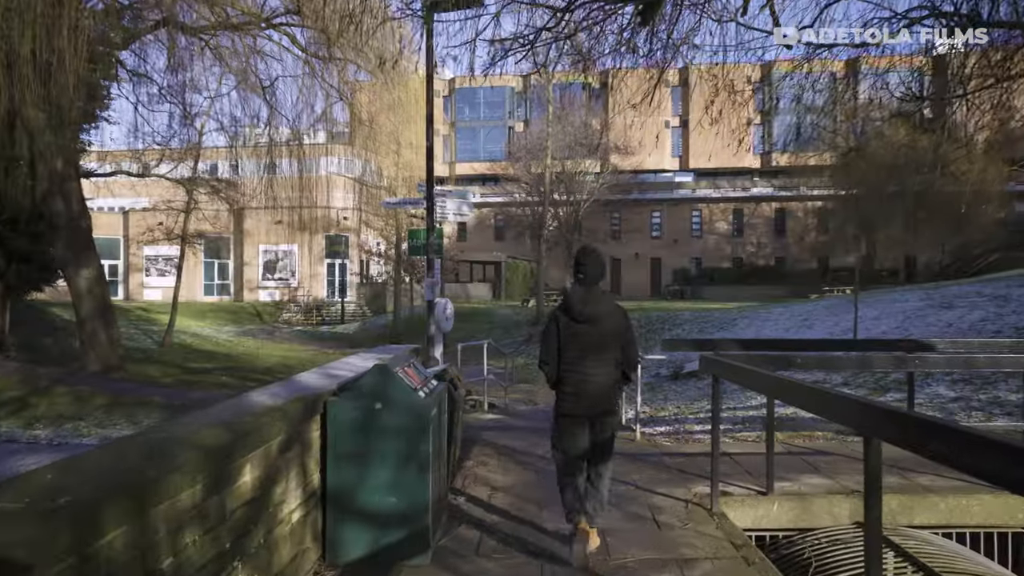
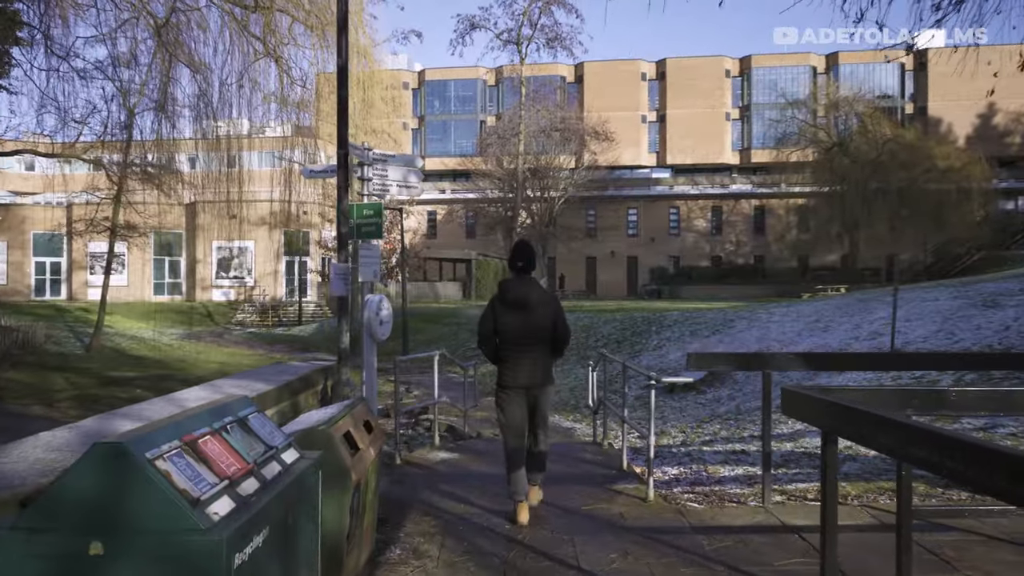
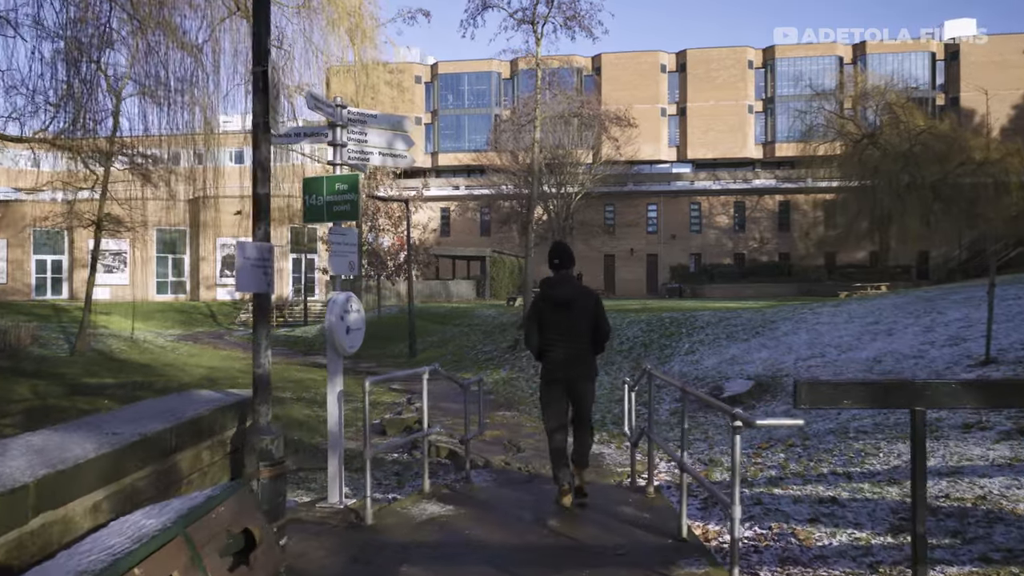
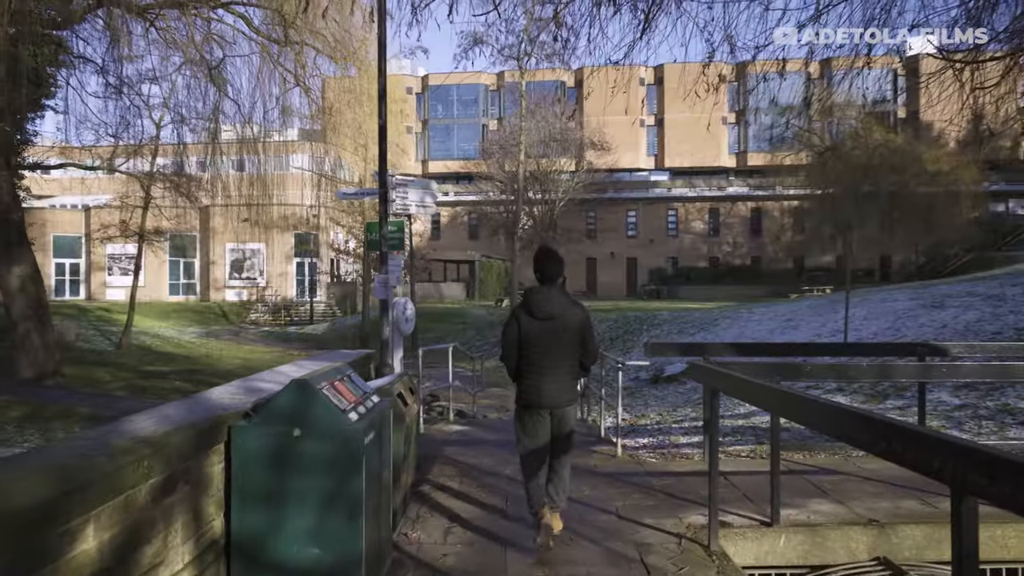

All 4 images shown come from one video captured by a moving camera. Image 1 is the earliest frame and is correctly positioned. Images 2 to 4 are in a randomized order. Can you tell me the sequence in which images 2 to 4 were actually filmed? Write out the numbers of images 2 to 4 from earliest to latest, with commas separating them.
4, 2, 3
